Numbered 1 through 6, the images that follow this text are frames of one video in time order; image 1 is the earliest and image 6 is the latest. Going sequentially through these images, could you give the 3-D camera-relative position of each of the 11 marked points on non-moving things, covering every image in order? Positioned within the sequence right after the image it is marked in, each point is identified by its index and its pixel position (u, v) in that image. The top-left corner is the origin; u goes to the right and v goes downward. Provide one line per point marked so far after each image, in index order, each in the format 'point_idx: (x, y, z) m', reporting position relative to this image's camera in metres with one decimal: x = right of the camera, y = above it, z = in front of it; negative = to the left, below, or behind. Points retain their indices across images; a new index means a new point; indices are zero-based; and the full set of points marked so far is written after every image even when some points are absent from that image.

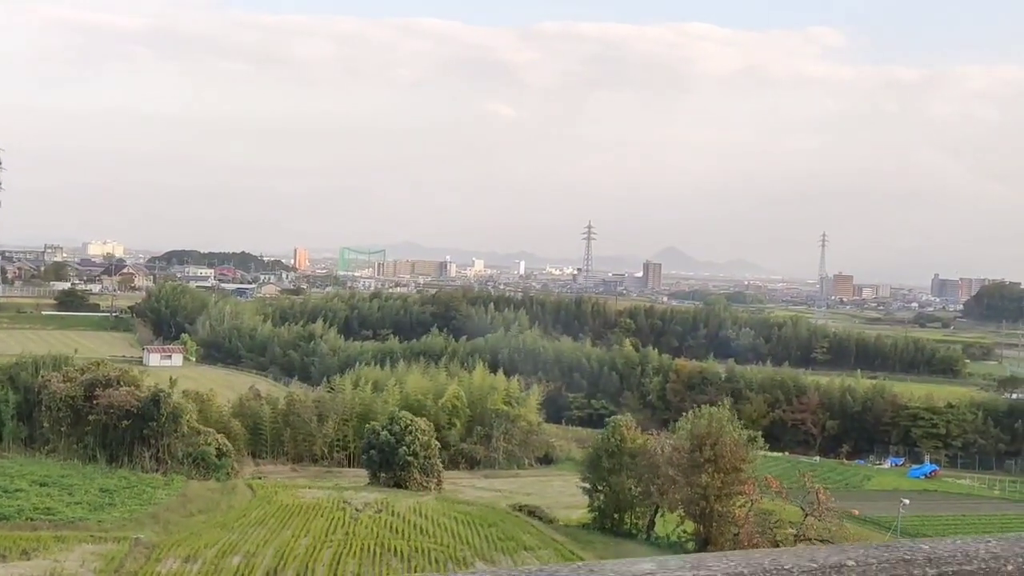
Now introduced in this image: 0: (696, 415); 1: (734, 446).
0: (+3.7, -2.5, +17.2) m
1: (+4.2, -3.0, +16.1) m
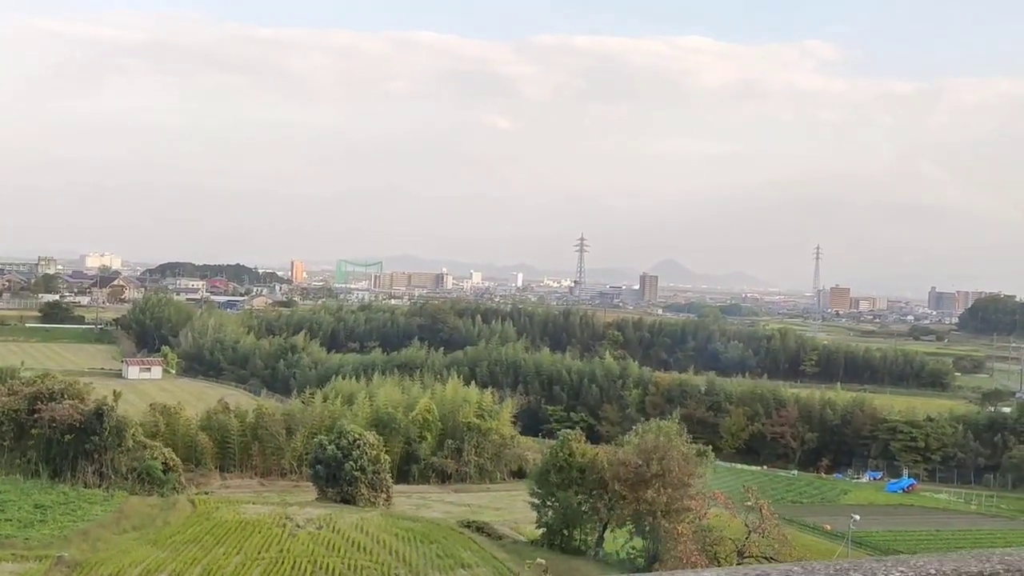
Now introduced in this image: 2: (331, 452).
0: (+2.6, -2.8, +16.8) m
1: (+3.2, -3.2, +15.7) m
2: (-3.9, -3.5, +18.1) m
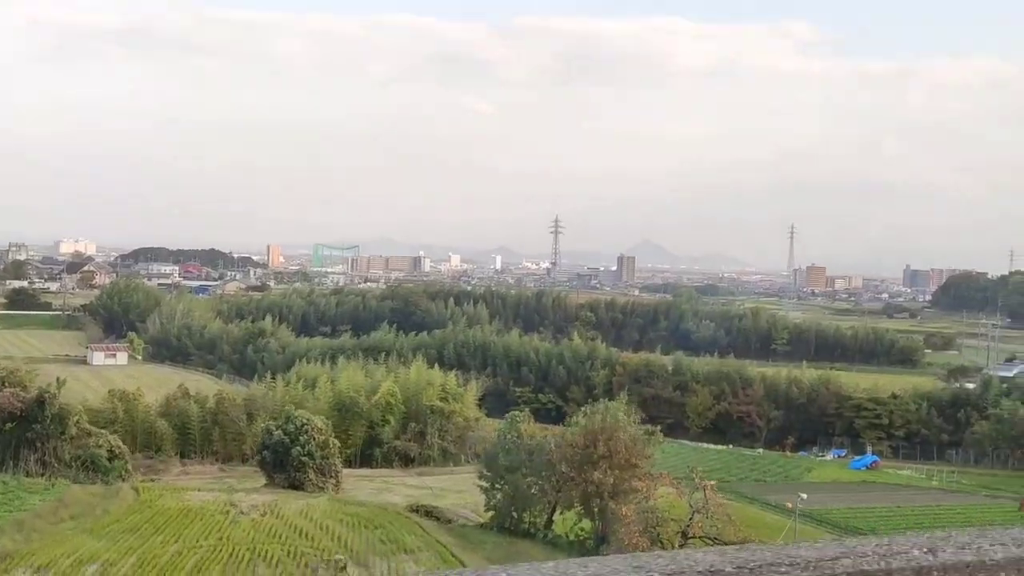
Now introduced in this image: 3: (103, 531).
0: (+1.6, -2.4, +16.7) m
1: (+2.2, -2.8, +15.6) m
2: (-4.9, -3.1, +17.8) m
3: (-7.1, -4.2, +14.8) m
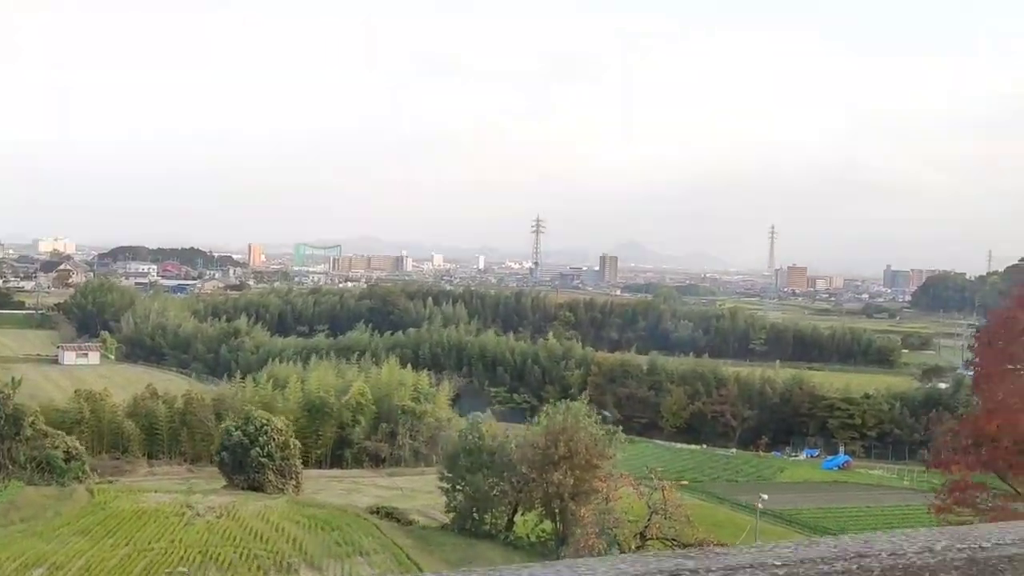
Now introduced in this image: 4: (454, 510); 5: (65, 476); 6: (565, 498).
0: (+0.8, -2.4, +16.6) m
1: (+1.4, -2.8, +15.5) m
2: (-5.7, -3.1, +17.6) m
3: (-7.9, -4.2, +14.5) m
4: (-1.2, -4.5, +17.1) m
5: (-9.4, -4.0, +18.0) m
6: (+0.9, -3.7, +15.2) m
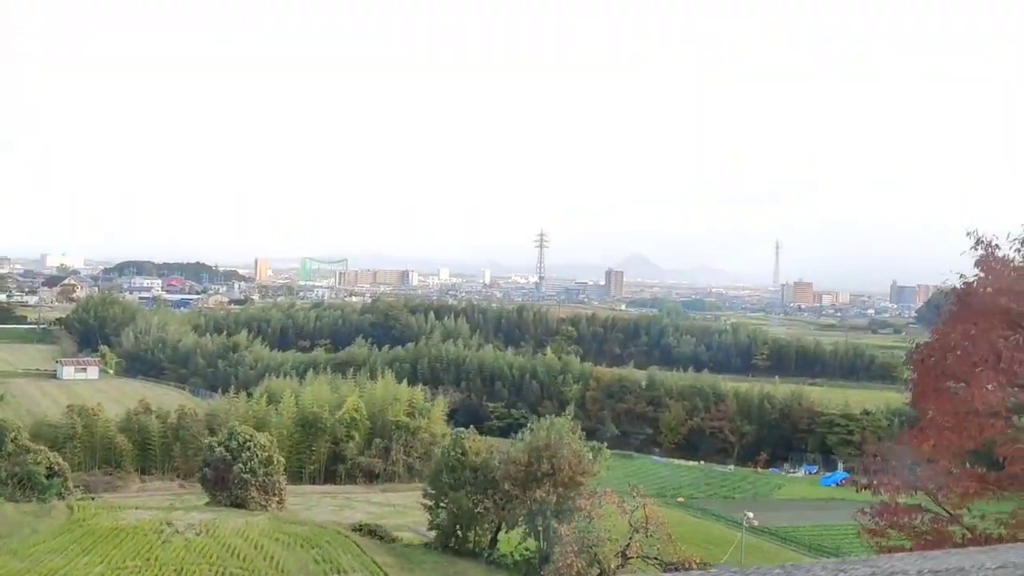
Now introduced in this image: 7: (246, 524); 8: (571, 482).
0: (+0.5, -2.6, +16.4) m
1: (+1.1, -3.1, +15.3) m
2: (-6.0, -3.4, +17.4) m
3: (-8.2, -4.5, +14.4) m
4: (-1.5, -4.8, +16.9) m
5: (-9.8, -4.3, +17.8) m
6: (+0.6, -4.0, +14.9) m
7: (-5.1, -4.5, +16.3) m
8: (+1.0, -3.5, +15.1) m
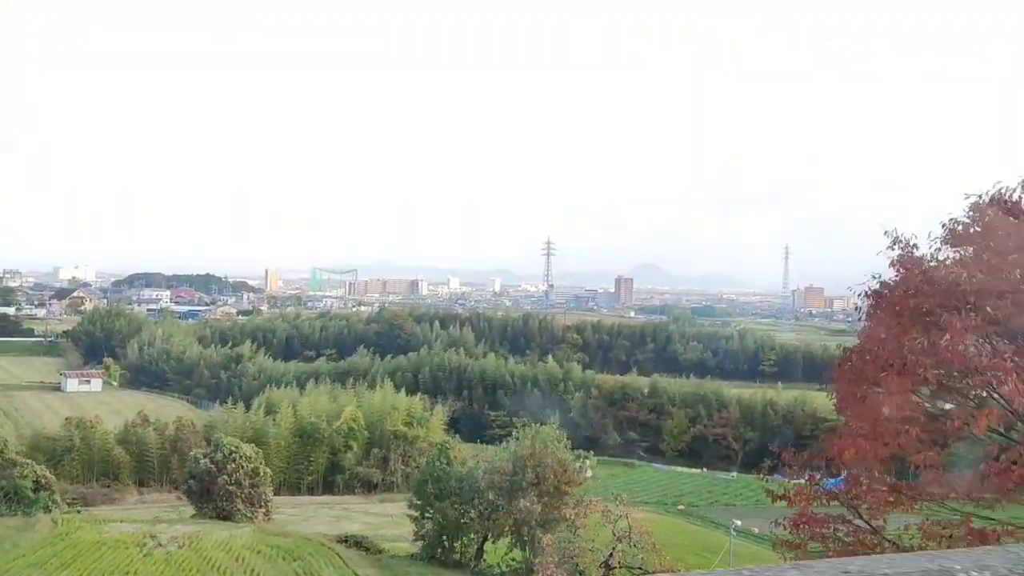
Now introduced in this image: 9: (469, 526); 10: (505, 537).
0: (+0.2, -2.8, +16.2) m
1: (+0.8, -3.2, +15.0) m
2: (-6.3, -3.6, +17.3) m
3: (-8.5, -4.7, +14.3) m
4: (-1.7, -4.9, +16.7) m
5: (-10.0, -4.6, +17.7) m
6: (+0.3, -4.1, +14.7) m
7: (-5.4, -4.7, +16.2) m
8: (+0.8, -3.6, +14.8) m
9: (-0.8, -4.5, +16.0) m
10: (-0.1, -4.5, +15.3) m
